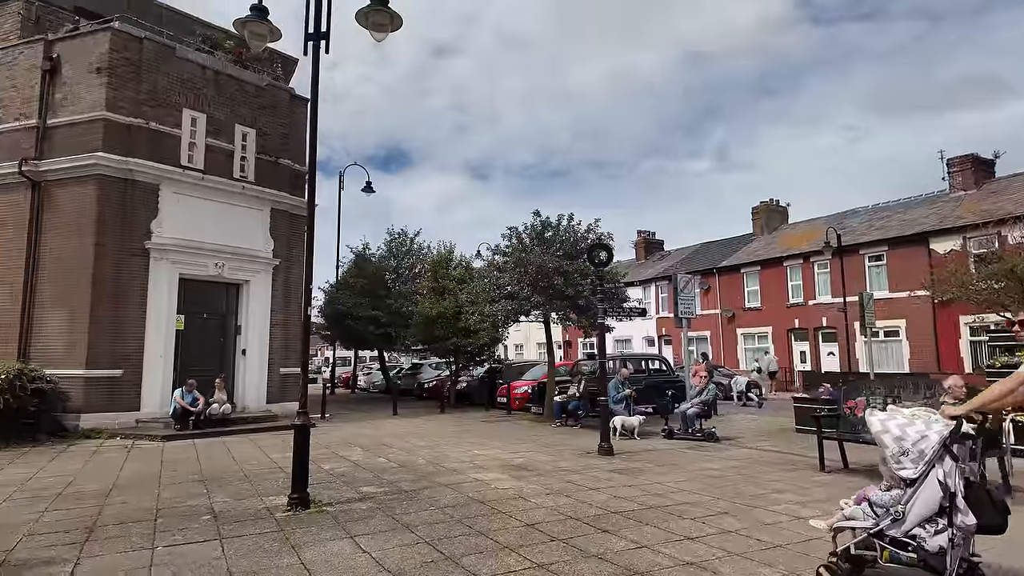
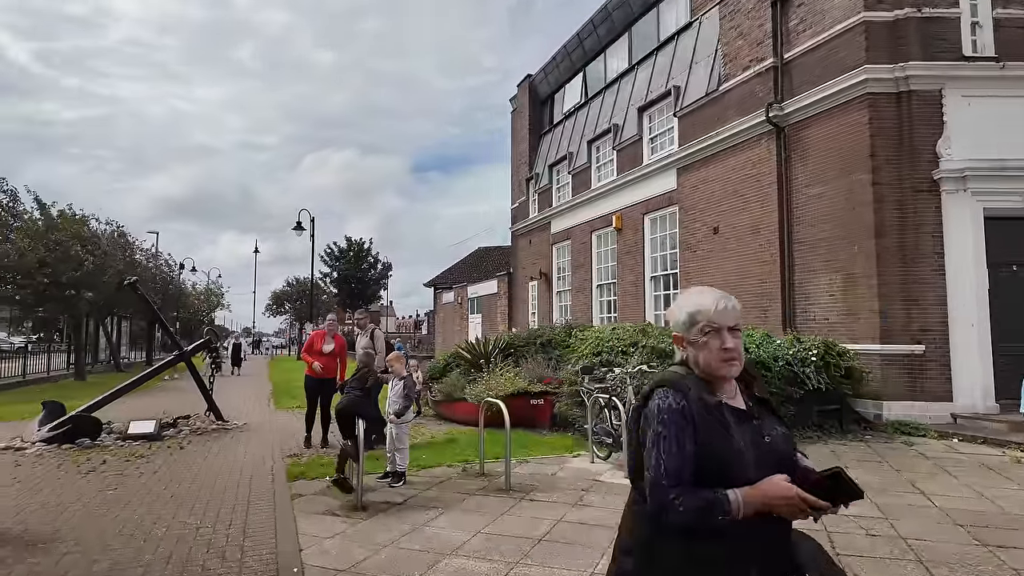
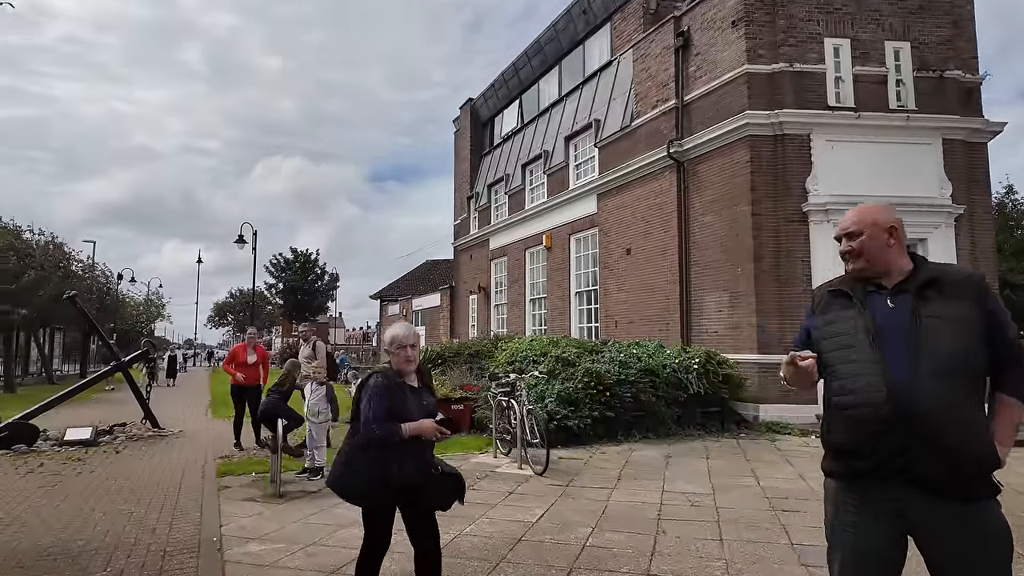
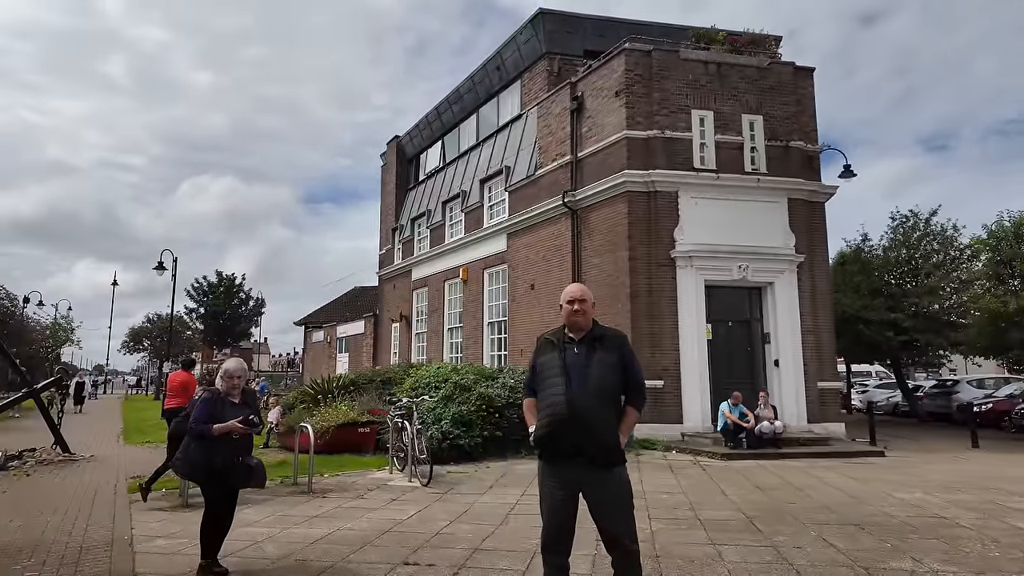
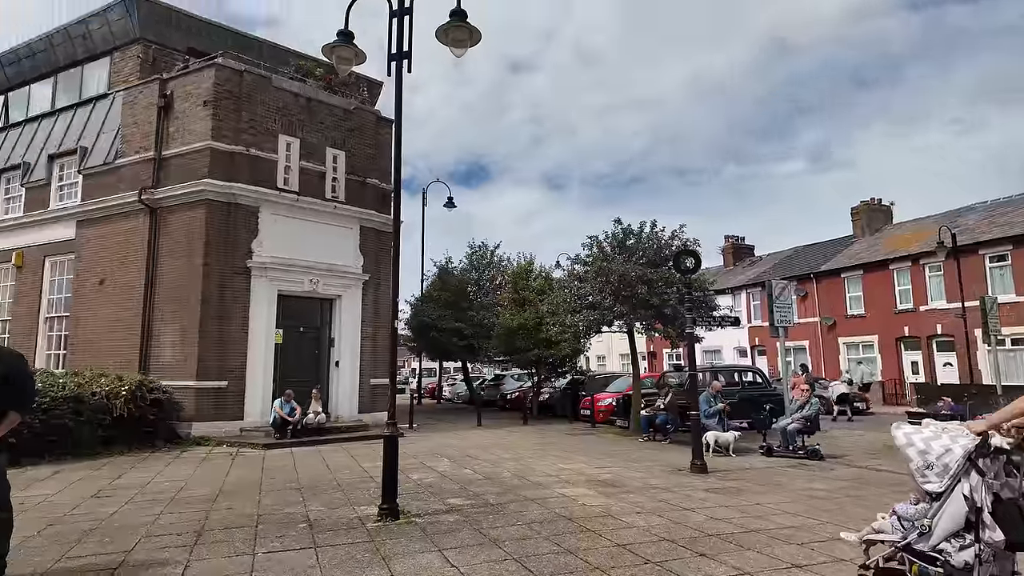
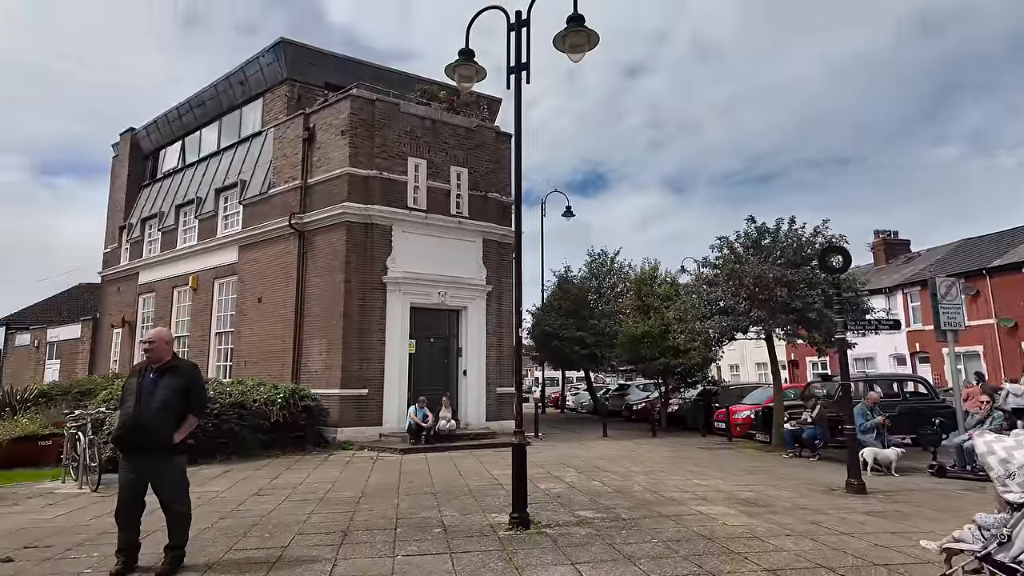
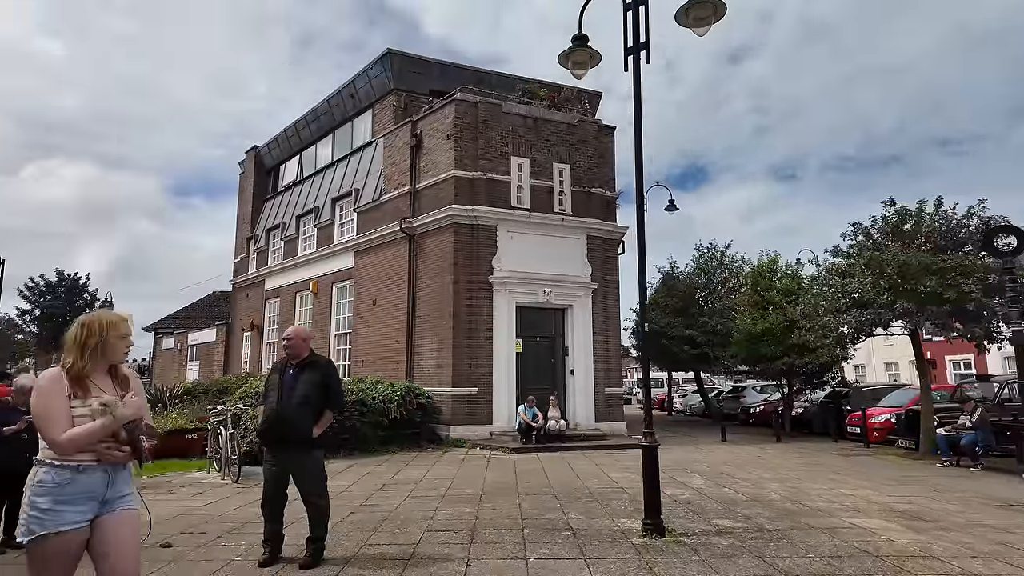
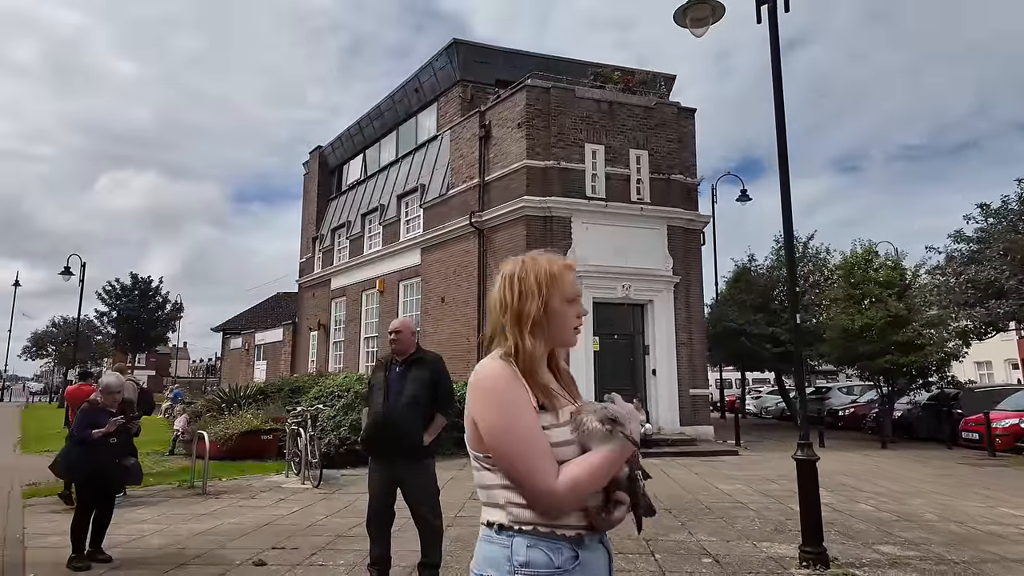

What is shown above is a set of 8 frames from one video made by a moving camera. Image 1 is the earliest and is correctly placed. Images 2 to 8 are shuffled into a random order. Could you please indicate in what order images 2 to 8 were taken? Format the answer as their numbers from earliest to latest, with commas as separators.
5, 6, 7, 8, 4, 3, 2
